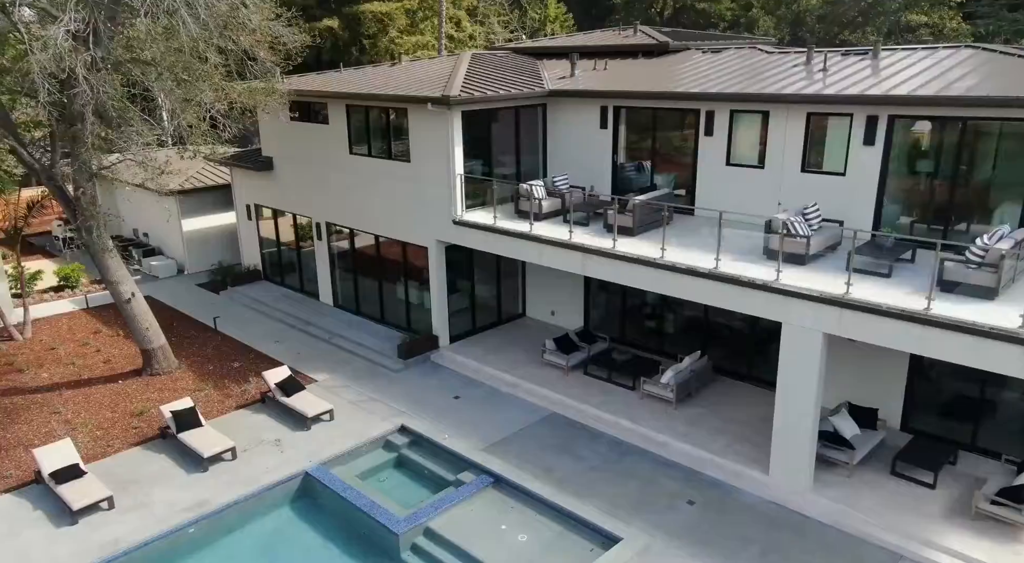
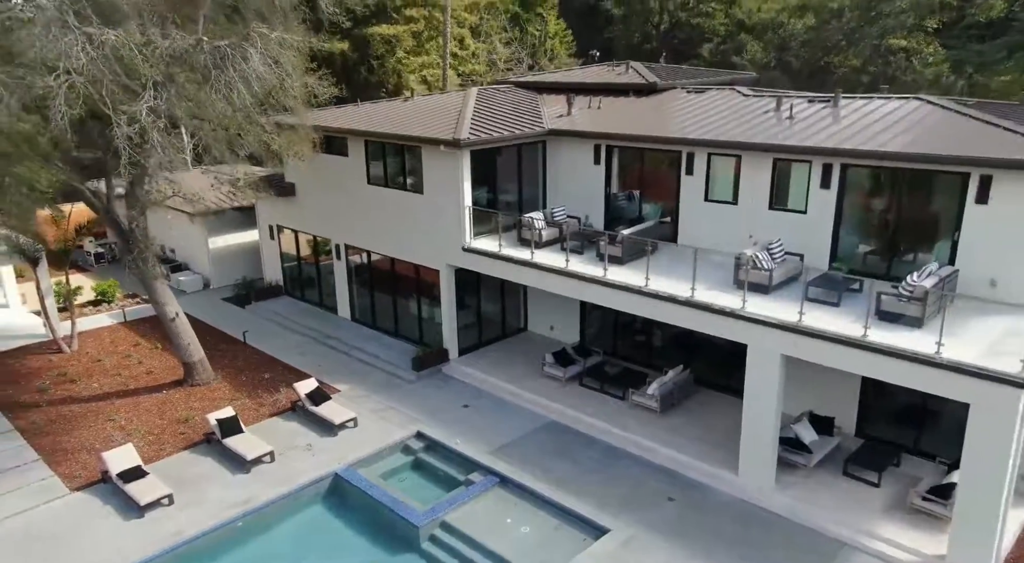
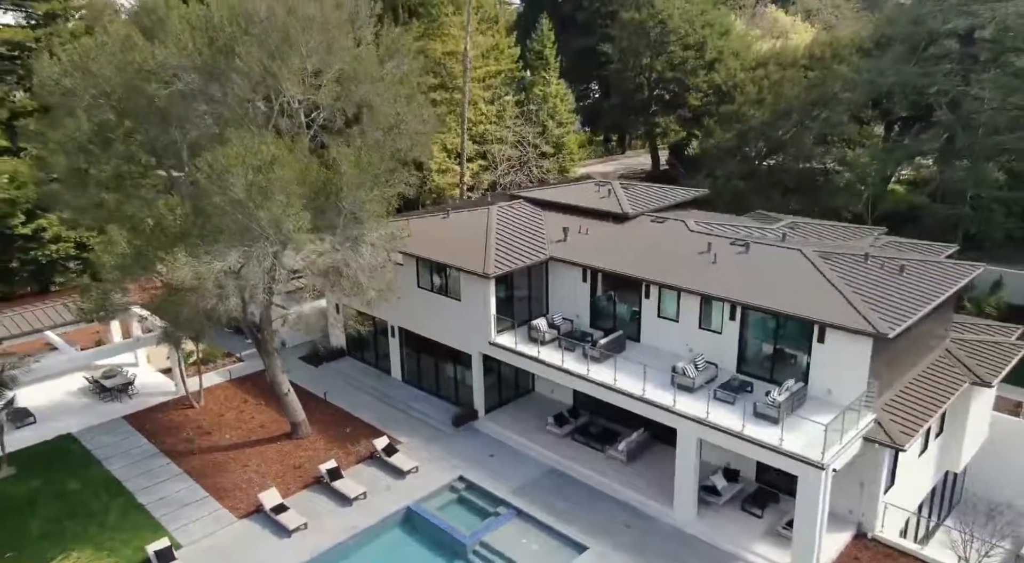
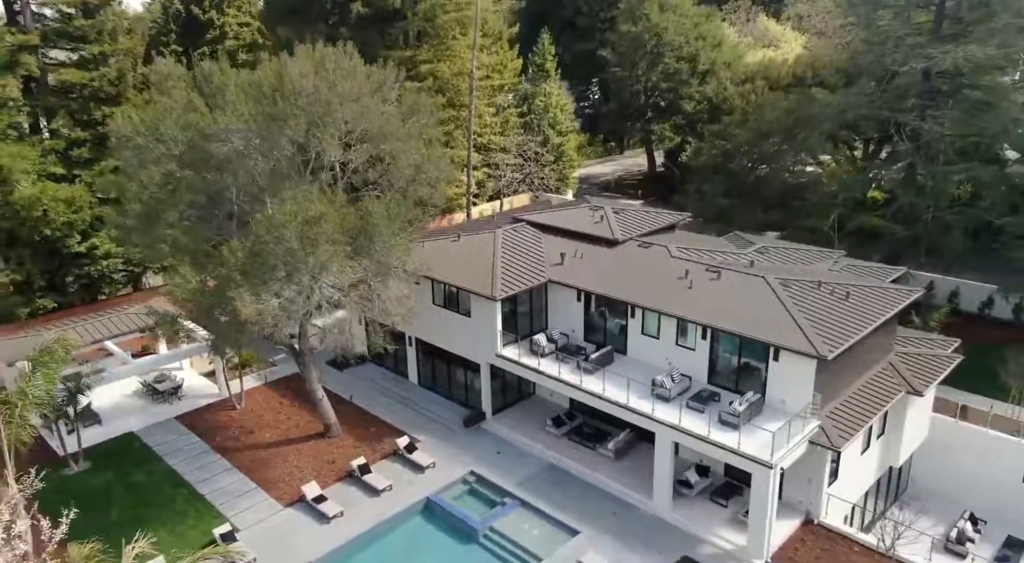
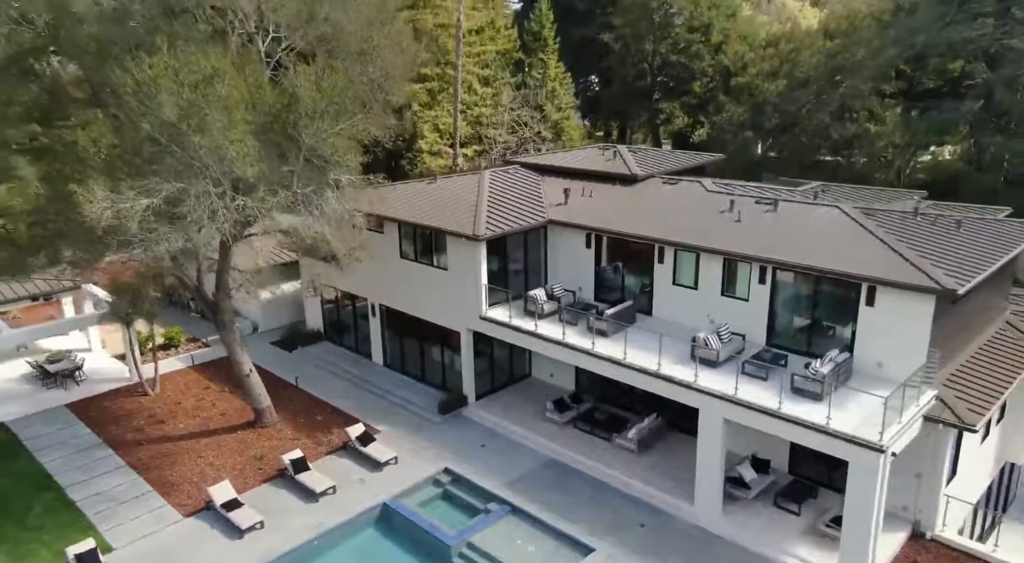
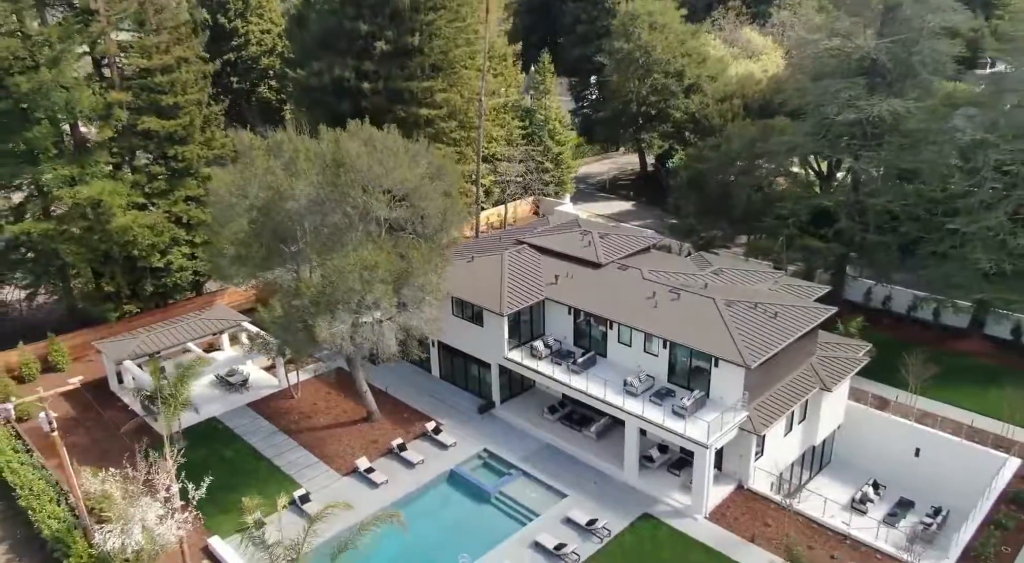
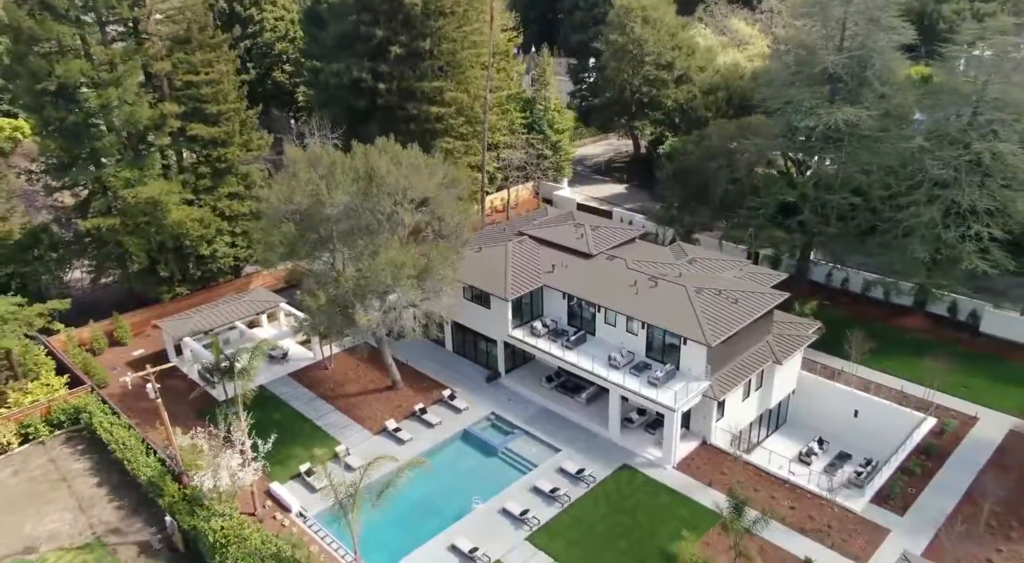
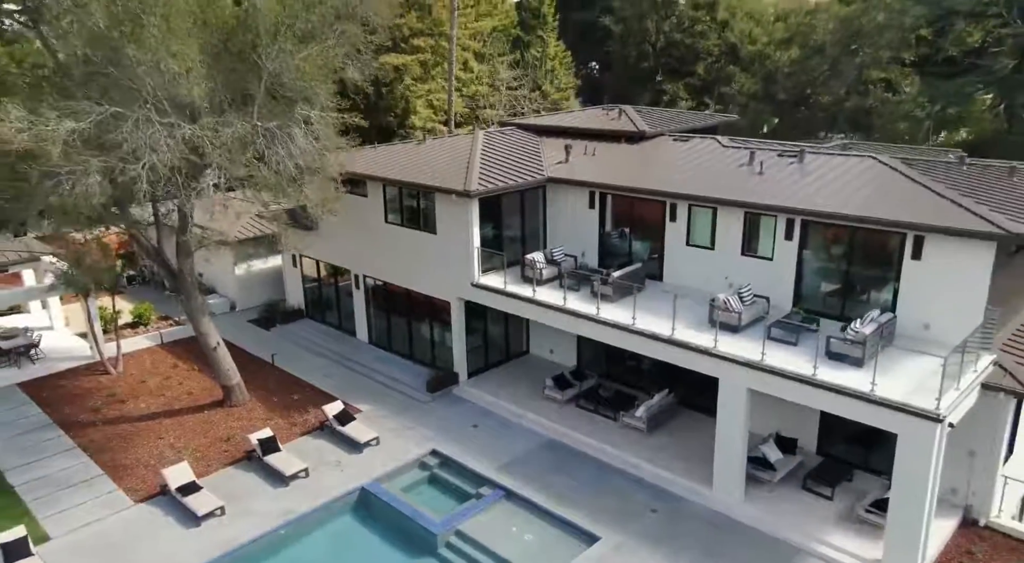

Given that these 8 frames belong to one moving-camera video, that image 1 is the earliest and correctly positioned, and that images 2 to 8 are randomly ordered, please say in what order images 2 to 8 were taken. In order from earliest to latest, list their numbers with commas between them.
2, 8, 5, 3, 4, 6, 7
